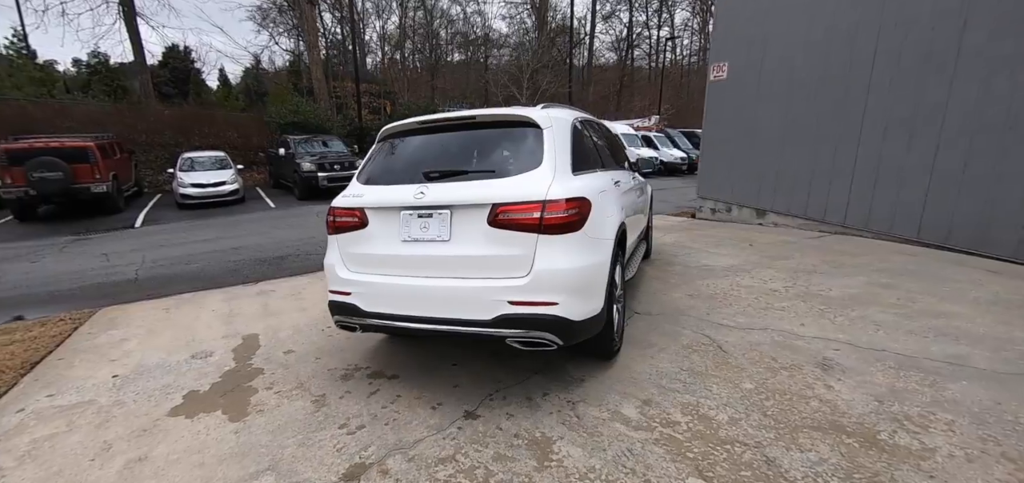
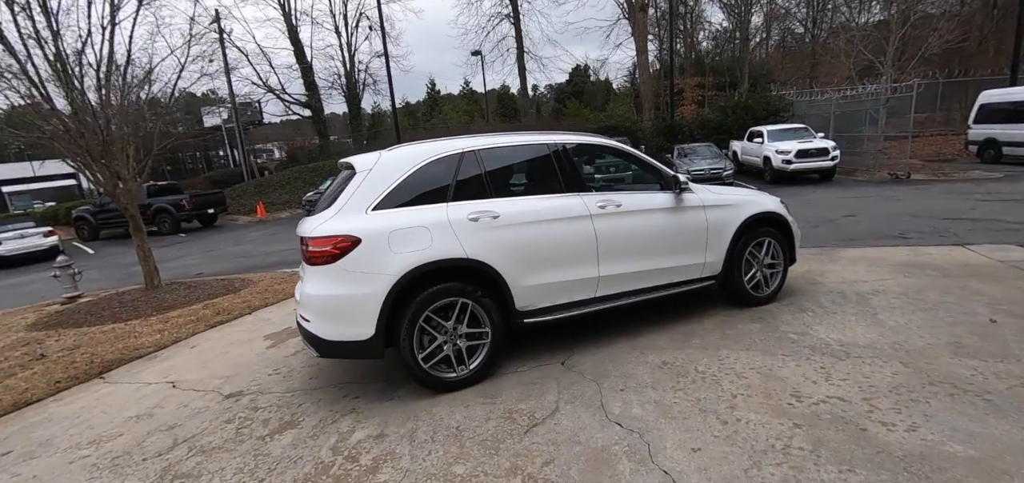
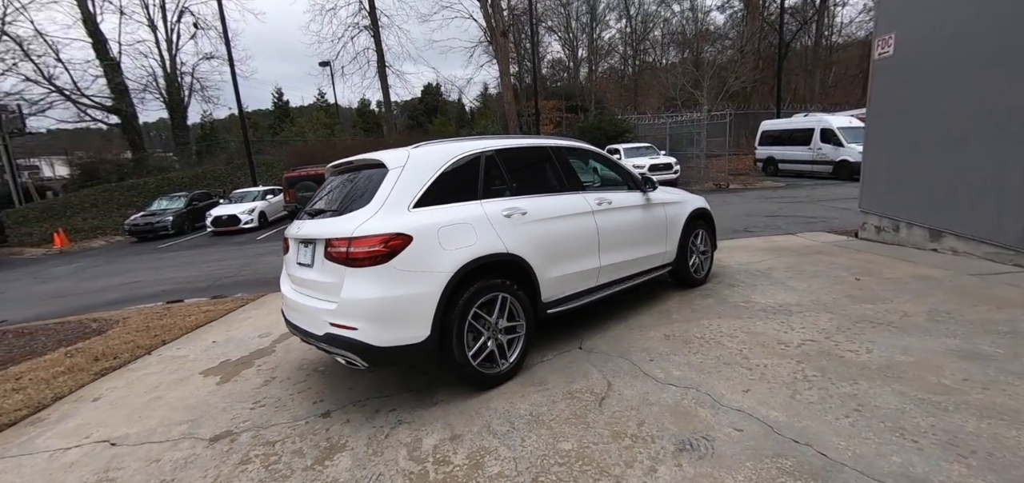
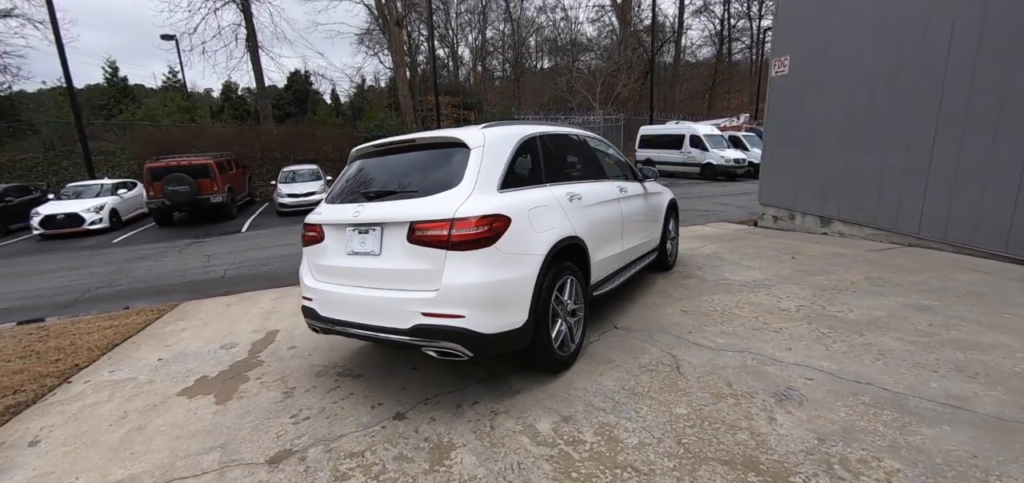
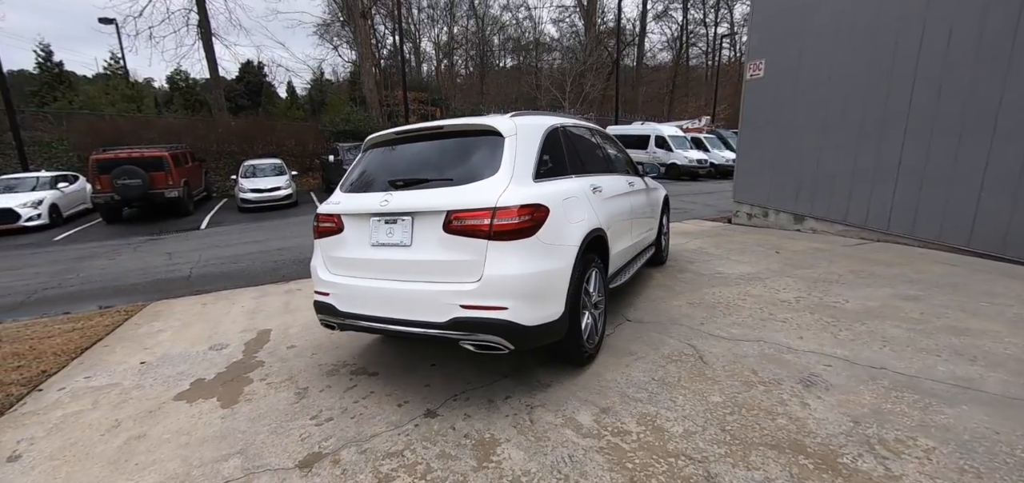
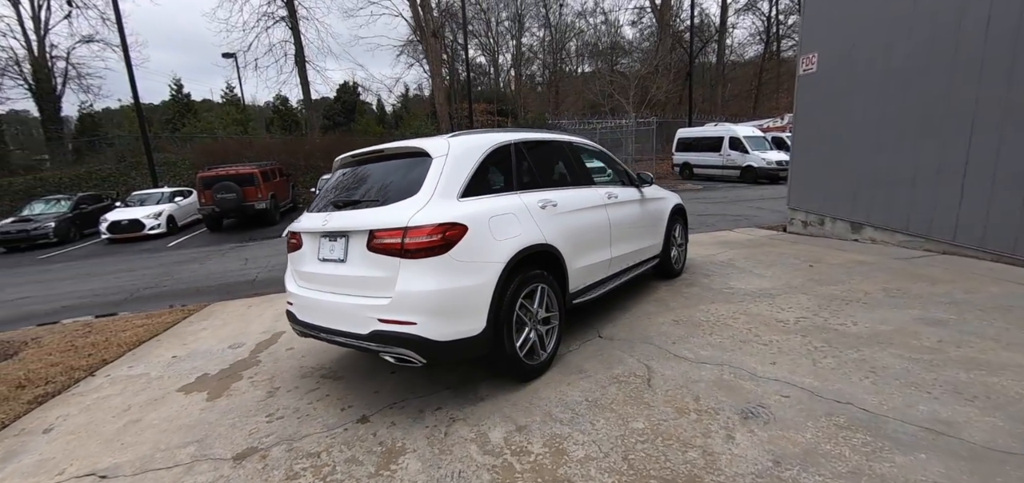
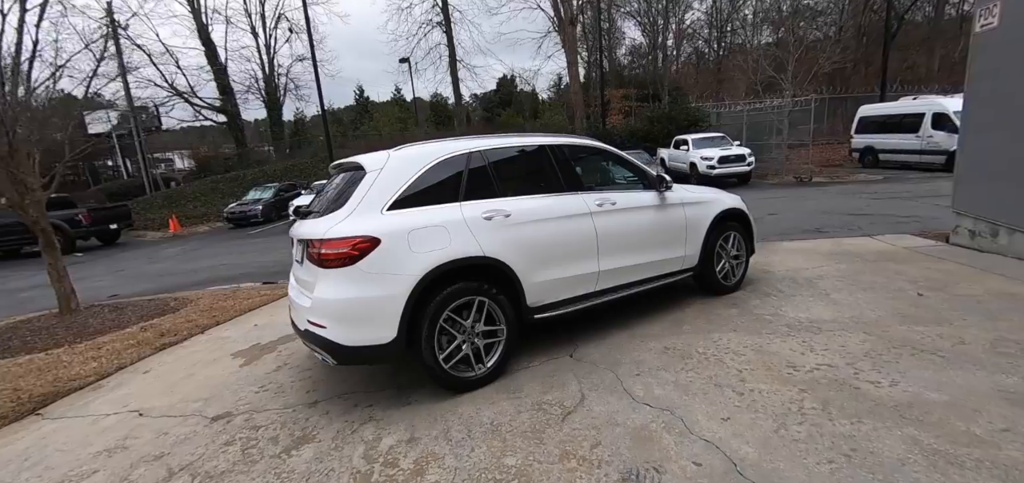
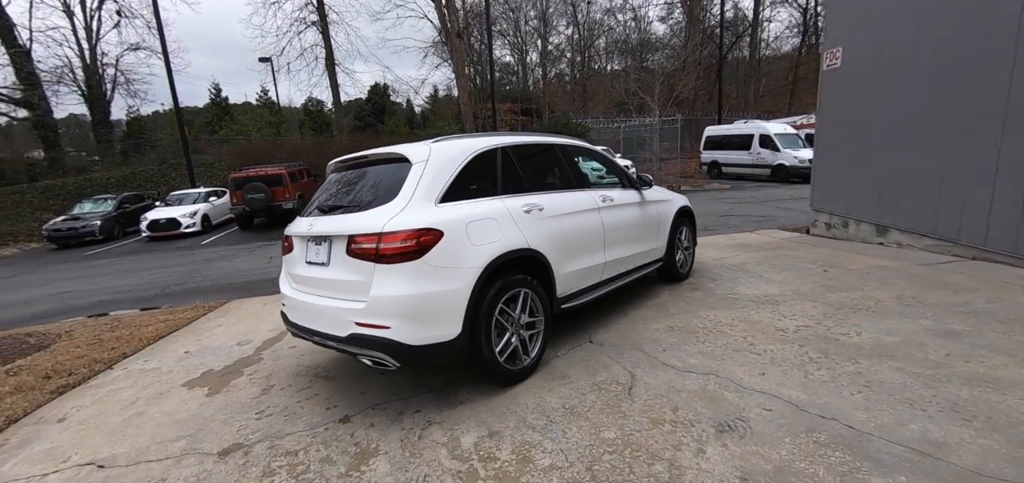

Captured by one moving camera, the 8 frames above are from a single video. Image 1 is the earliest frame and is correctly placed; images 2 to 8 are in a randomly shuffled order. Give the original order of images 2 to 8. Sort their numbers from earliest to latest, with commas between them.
5, 4, 6, 8, 3, 7, 2
